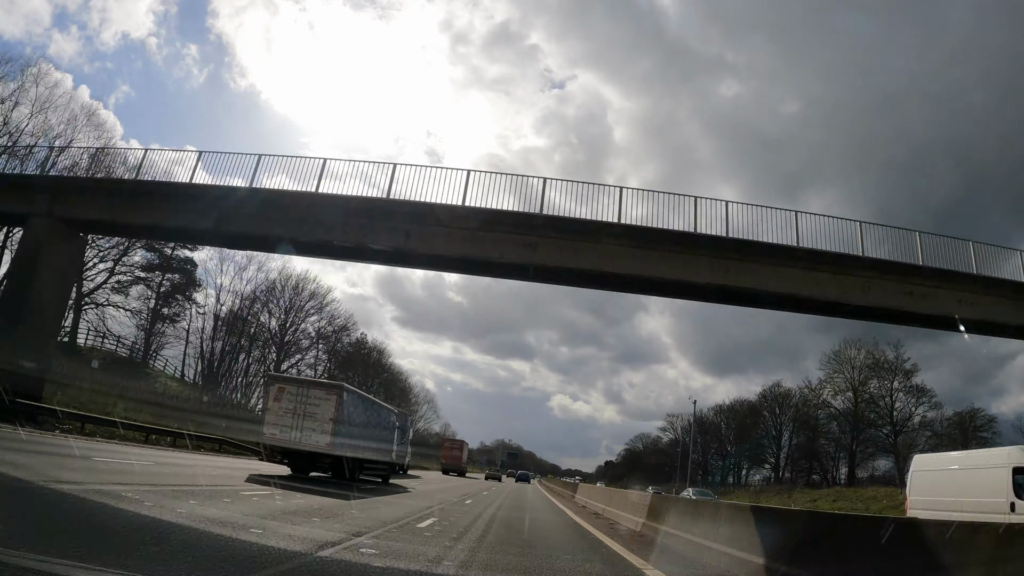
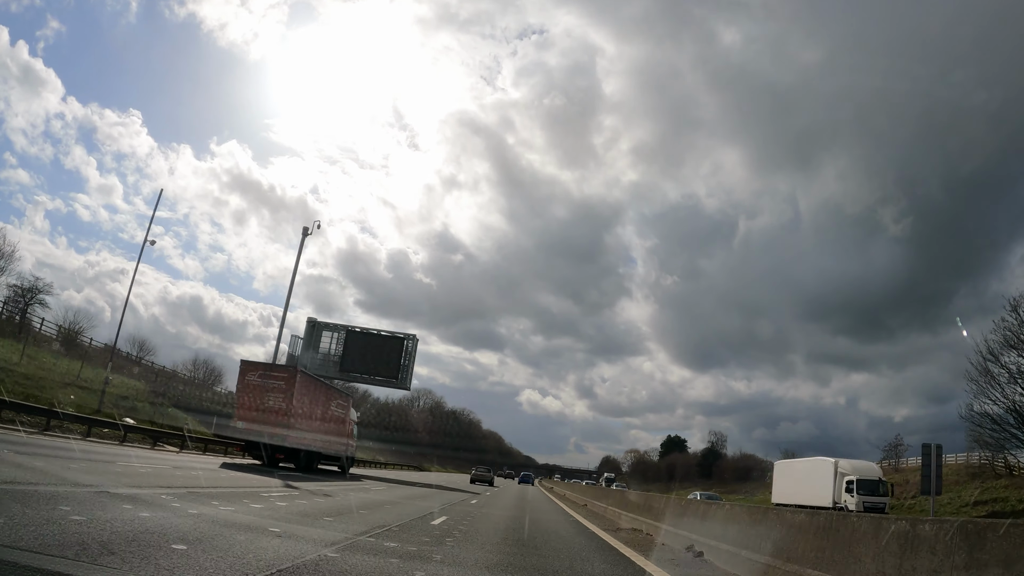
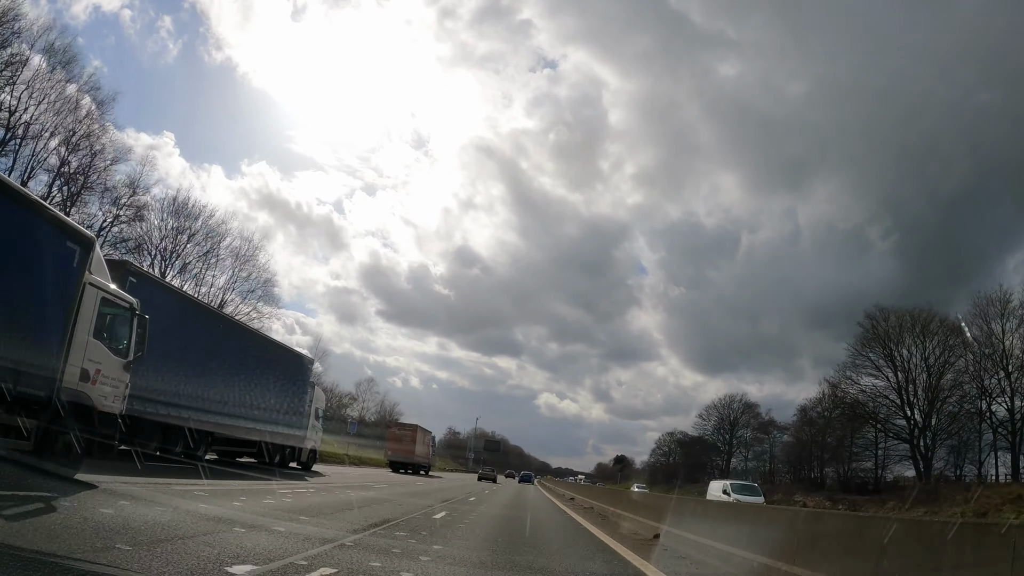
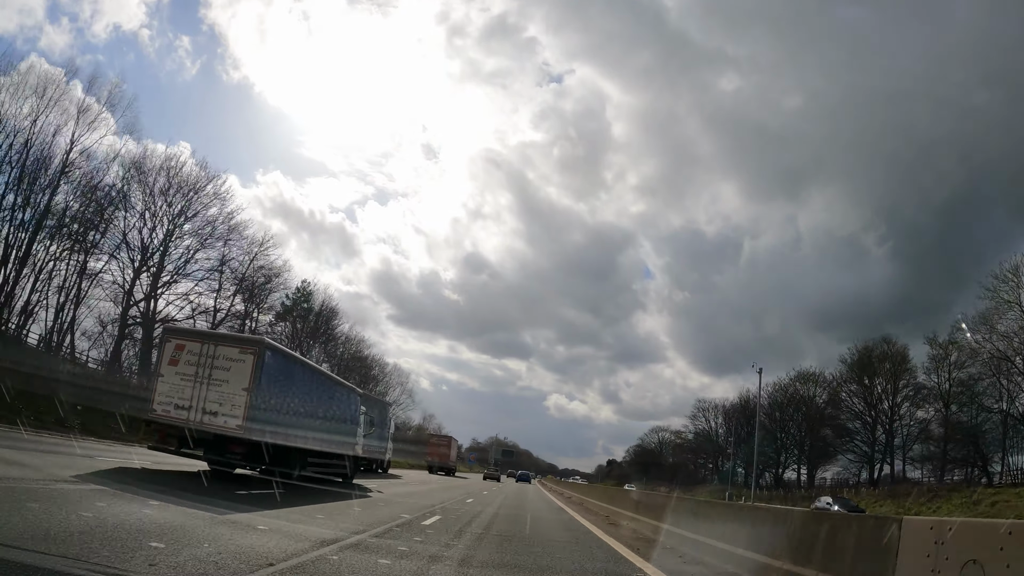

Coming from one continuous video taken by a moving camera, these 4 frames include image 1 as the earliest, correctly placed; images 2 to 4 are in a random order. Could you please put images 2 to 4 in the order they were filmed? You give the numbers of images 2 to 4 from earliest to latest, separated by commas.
4, 3, 2
